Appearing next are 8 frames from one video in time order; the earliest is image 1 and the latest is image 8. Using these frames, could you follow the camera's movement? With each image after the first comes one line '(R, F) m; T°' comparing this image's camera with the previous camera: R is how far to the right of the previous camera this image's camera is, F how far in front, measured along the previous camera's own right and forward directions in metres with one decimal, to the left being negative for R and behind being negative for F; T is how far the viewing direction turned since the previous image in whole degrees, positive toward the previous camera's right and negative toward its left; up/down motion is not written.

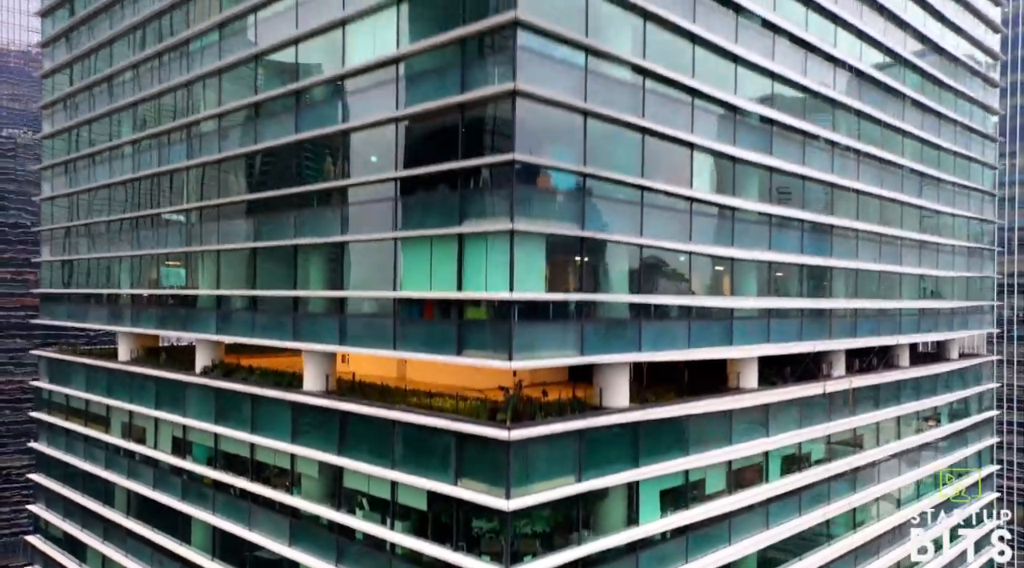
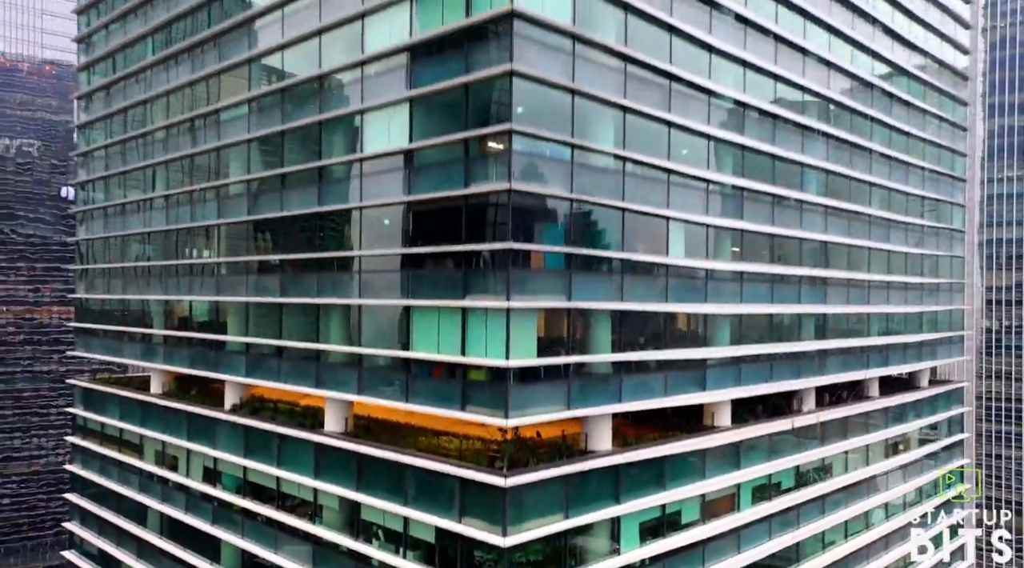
(+0.2, -3.2) m; 0°
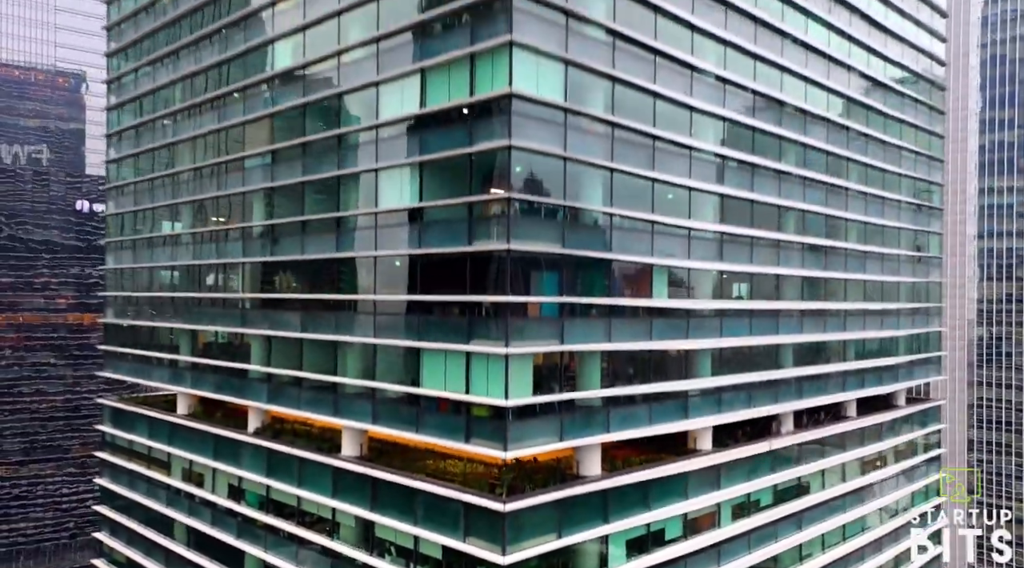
(+0.2, -2.9) m; 0°
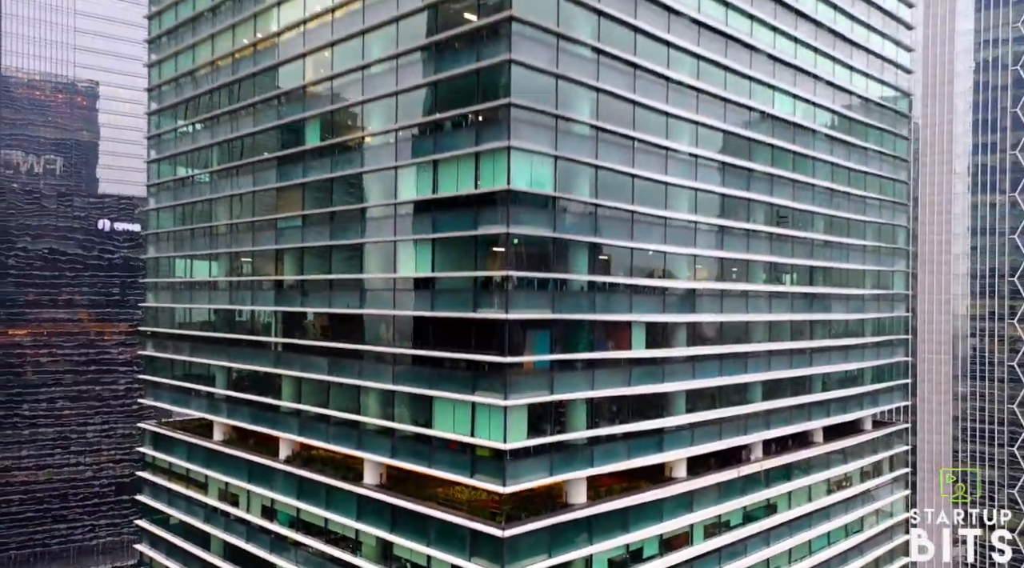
(+0.3, -4.9) m; 0°
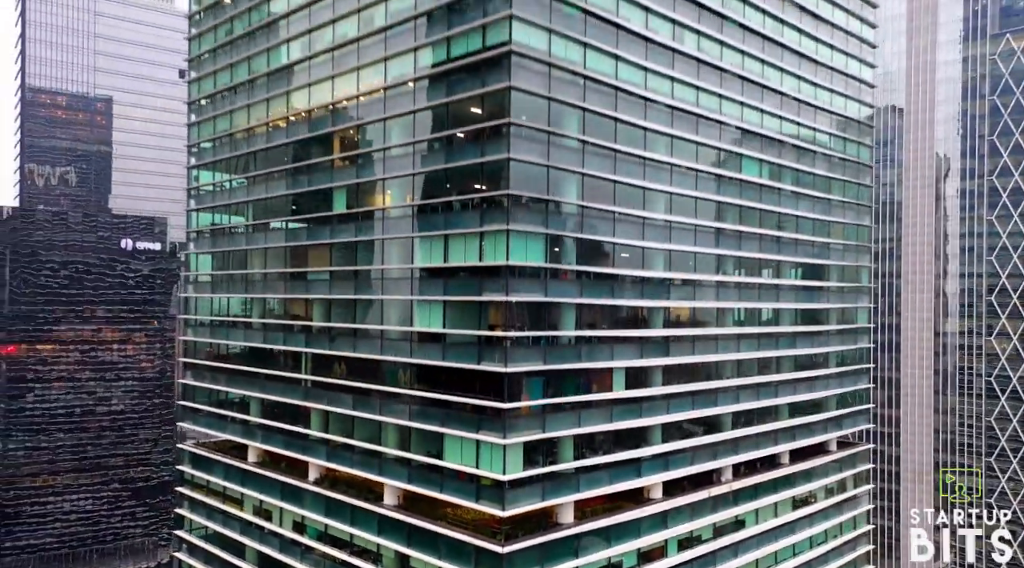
(+0.3, -6.0) m; 0°
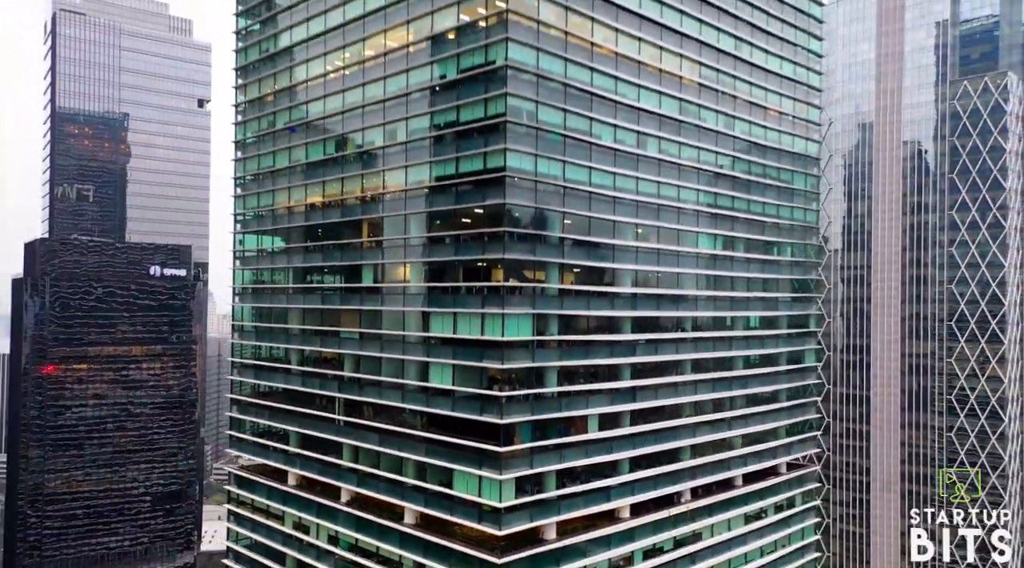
(+0.4, -10.3) m; 0°
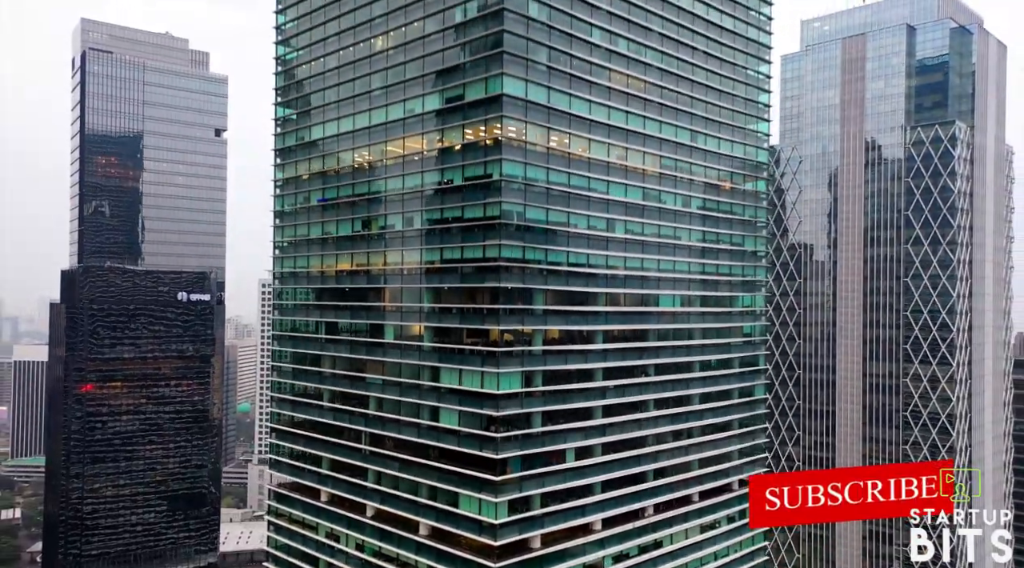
(+0.4, -12.8) m; 0°
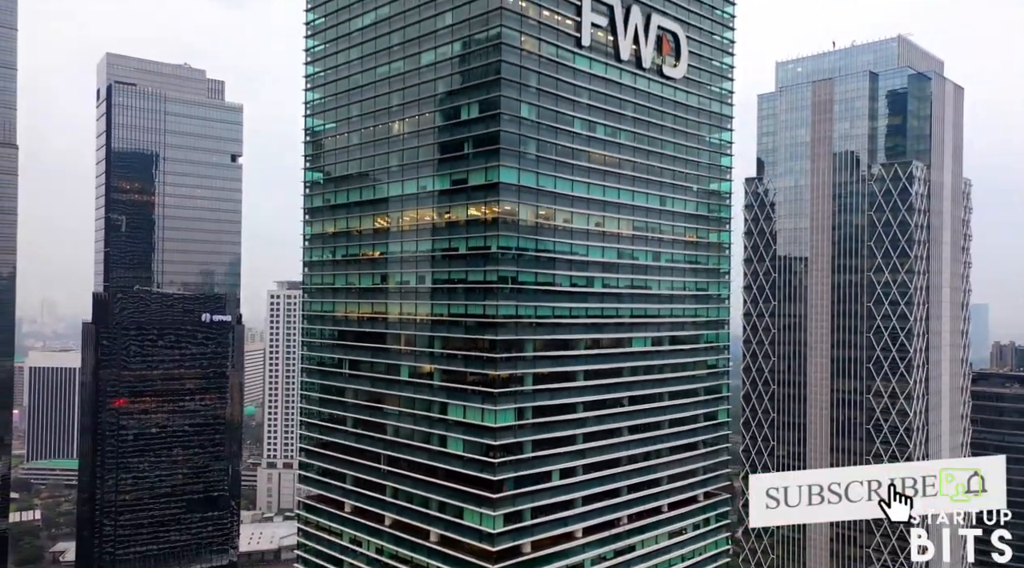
(+0.4, -12.9) m; 0°
